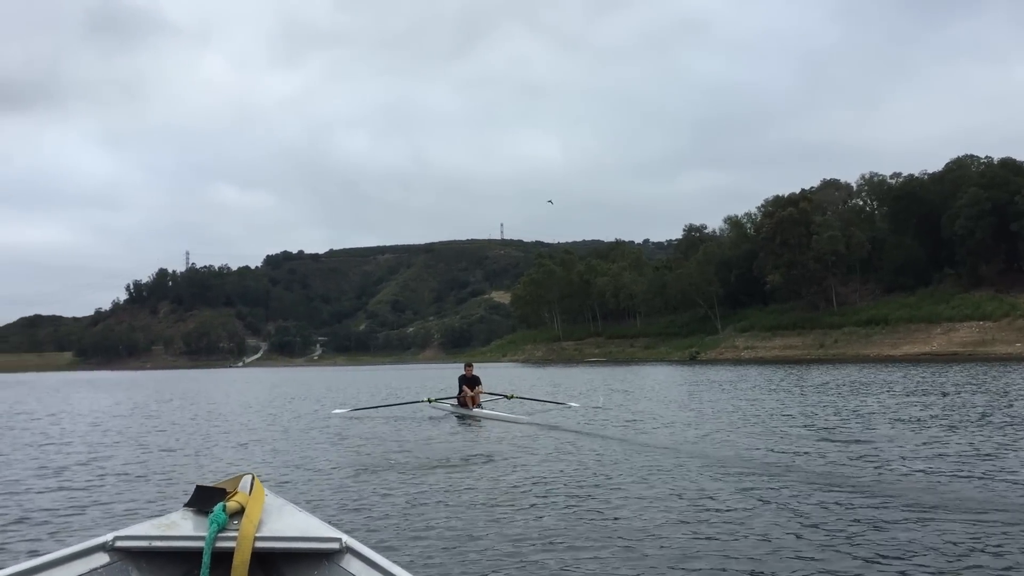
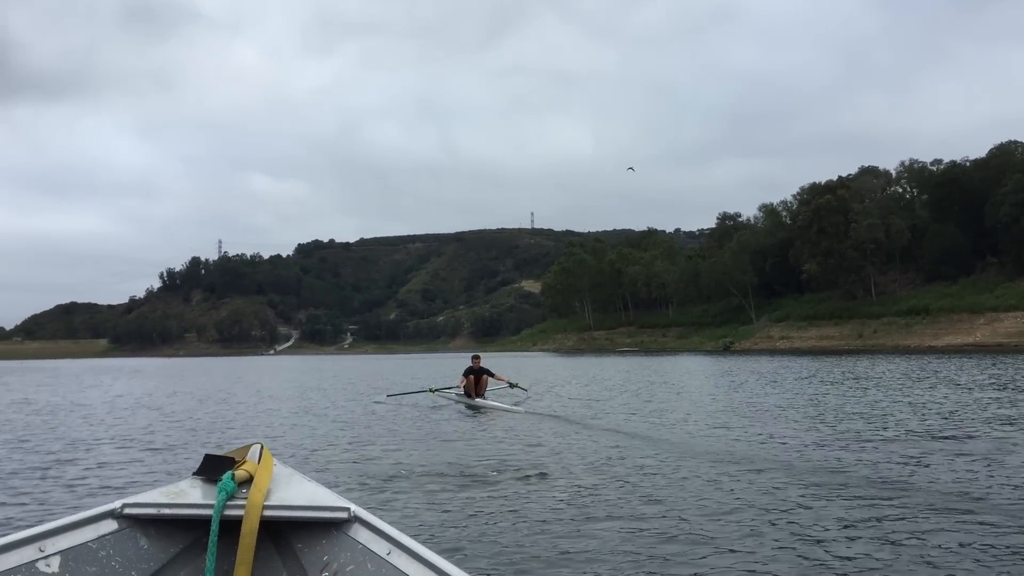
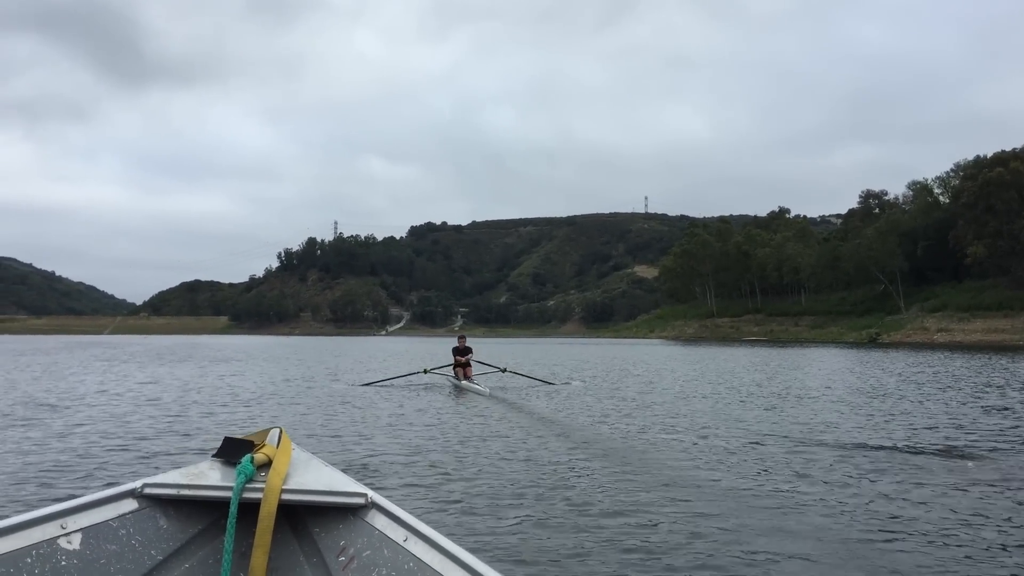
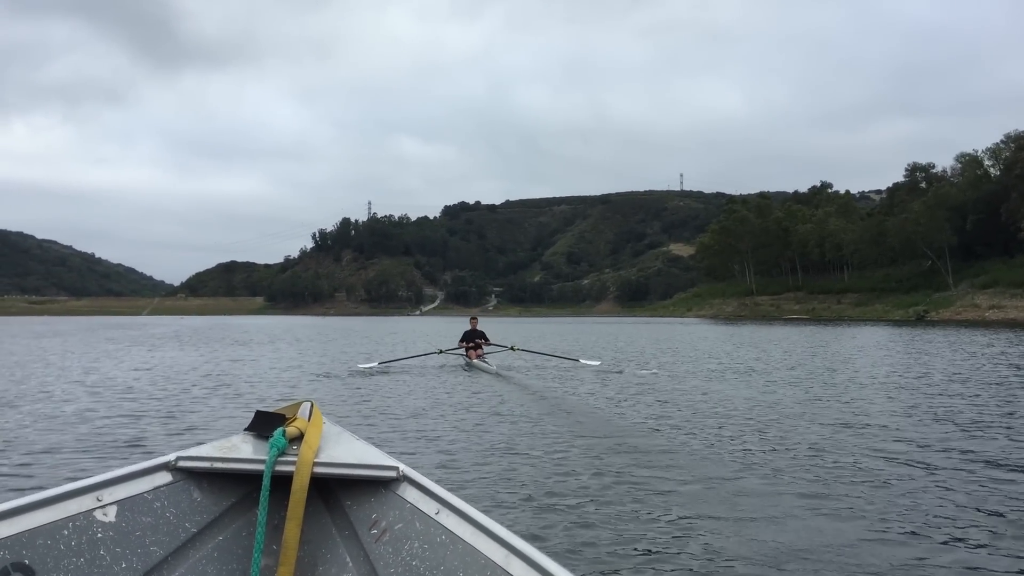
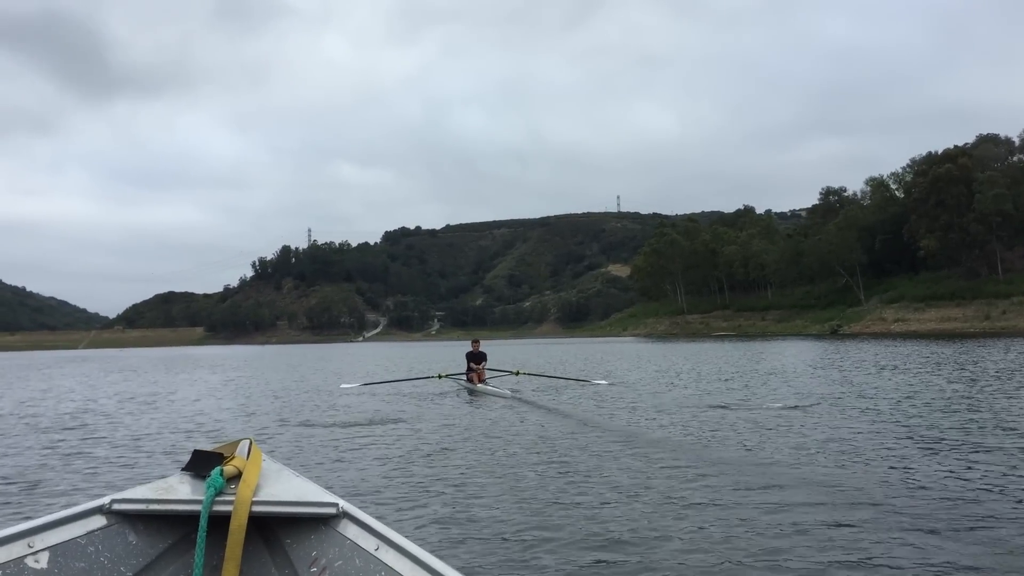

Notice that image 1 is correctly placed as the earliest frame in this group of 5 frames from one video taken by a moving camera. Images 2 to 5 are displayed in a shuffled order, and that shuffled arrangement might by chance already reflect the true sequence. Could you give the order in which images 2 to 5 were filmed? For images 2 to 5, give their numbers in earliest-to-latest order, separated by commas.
2, 5, 3, 4
